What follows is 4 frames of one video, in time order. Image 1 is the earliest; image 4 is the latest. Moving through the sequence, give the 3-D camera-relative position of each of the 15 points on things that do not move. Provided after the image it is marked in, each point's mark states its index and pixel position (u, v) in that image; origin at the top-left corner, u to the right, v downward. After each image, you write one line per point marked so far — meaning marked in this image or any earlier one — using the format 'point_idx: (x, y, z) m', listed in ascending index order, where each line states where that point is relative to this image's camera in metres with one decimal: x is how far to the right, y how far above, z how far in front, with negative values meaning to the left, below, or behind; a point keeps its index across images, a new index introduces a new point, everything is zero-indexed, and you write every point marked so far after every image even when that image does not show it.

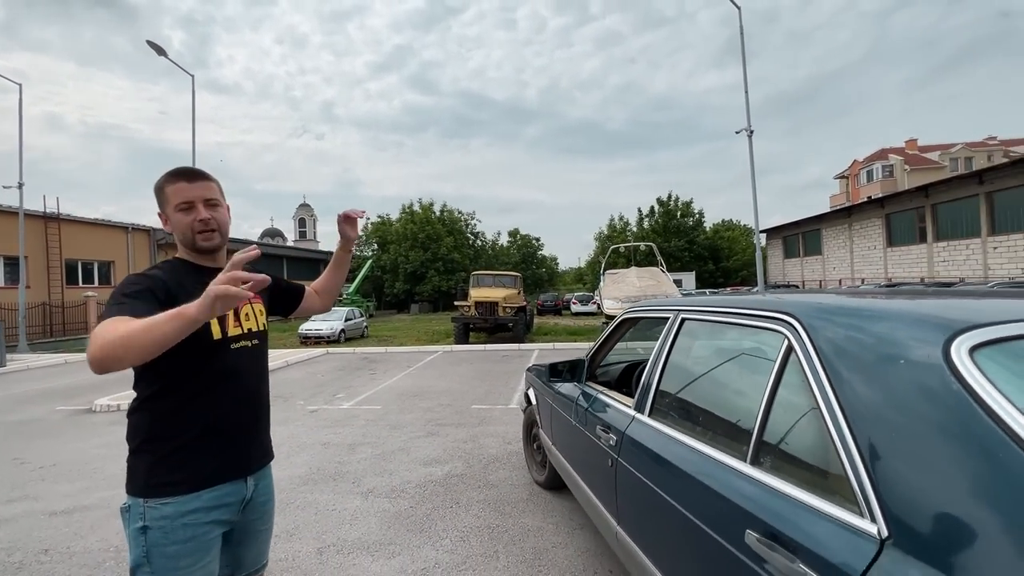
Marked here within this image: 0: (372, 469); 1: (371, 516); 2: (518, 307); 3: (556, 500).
0: (-1.2, -1.6, +5.2) m
1: (-1.0, -1.6, +4.2) m
2: (+0.2, -0.6, +19.6) m
3: (+0.3, -1.5, +4.2) m
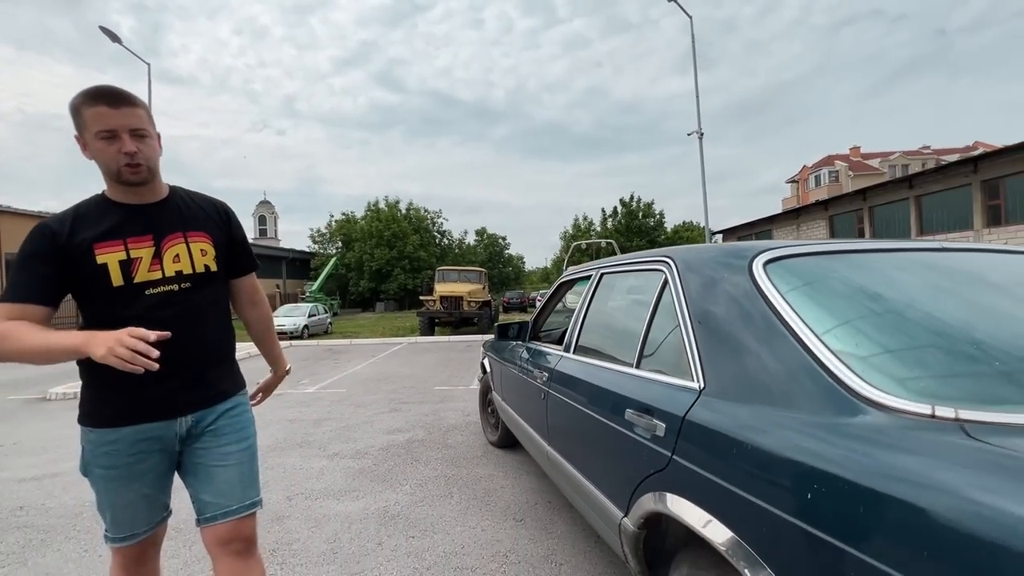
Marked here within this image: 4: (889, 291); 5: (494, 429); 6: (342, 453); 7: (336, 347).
0: (-1.7, -1.4, +5.5) m
1: (-1.3, -1.4, +4.5) m
2: (-1.0, -0.5, +20.0) m
3: (0.0, -1.3, +4.7) m
4: (+1.4, -0.1, +2.1) m
5: (-0.1, -1.2, +4.9) m
6: (-1.5, -1.4, +5.1) m
7: (-4.6, -1.5, +15.4) m
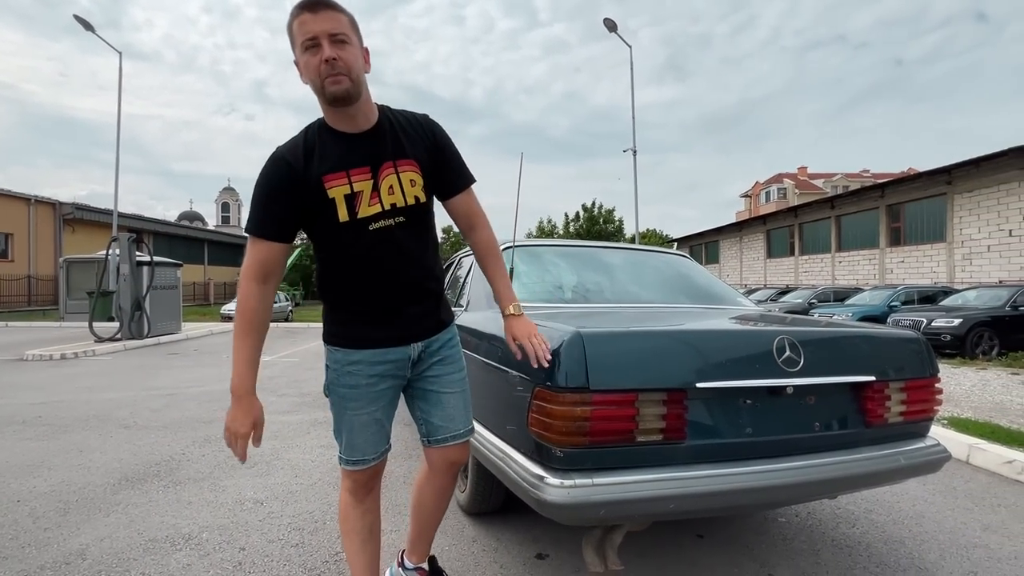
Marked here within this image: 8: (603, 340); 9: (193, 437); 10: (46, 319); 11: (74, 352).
0: (-2.7, -1.2, +7.0) m
1: (-2.3, -1.2, +6.1) m
2: (-2.8, -0.2, +21.5) m
3: (-1.0, -1.1, +6.3) m
4: (+0.6, 0.0, +3.7) m
5: (-1.2, -1.0, +6.5) m
6: (-2.5, -1.2, +6.6) m
7: (-6.2, -1.2, +16.7) m
8: (+0.3, -0.2, +2.0) m
9: (-2.4, -1.1, +4.4) m
10: (-15.3, -1.0, +19.4) m
11: (-7.4, -1.1, +10.1) m
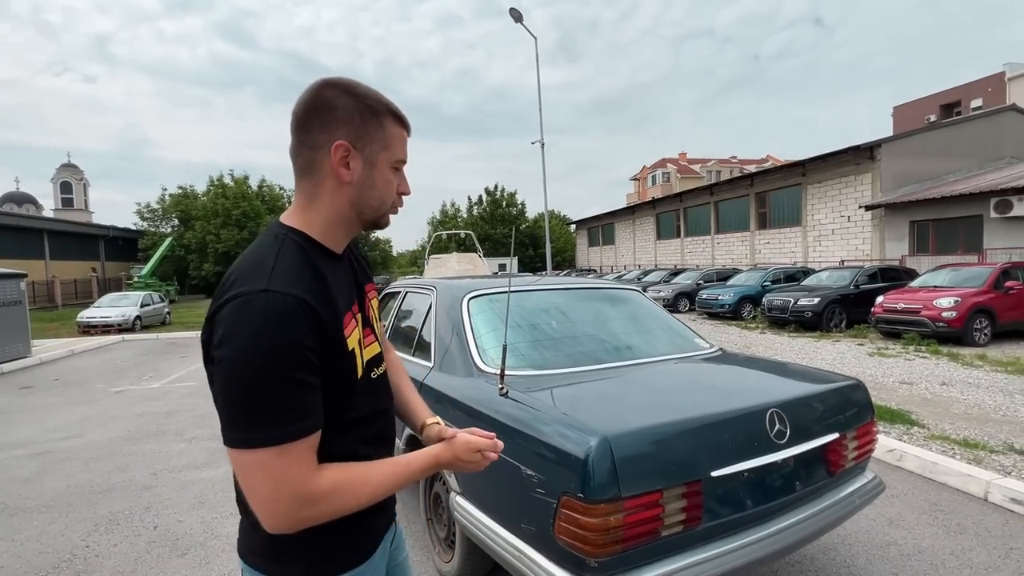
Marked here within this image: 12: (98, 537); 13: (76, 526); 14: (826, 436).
0: (-3.4, -1.4, +6.5) m
1: (-2.9, -1.5, +5.5) m
2: (-5.9, -0.1, +20.7) m
3: (-1.6, -1.4, +5.9) m
4: (+0.3, -0.2, +3.7) m
5: (-1.8, -1.2, +6.2) m
6: (-3.1, -1.5, +6.1) m
7: (-8.4, -1.3, +15.4) m
8: (+0.4, -0.5, +1.9) m
9: (-2.7, -1.4, +3.9) m
10: (-17.8, -1.3, +16.7) m
11: (-8.5, -1.4, +8.7) m
12: (-2.4, -1.4, +3.6) m
13: (-2.7, -1.4, +3.8) m
14: (+1.4, -0.6, +2.6) m
